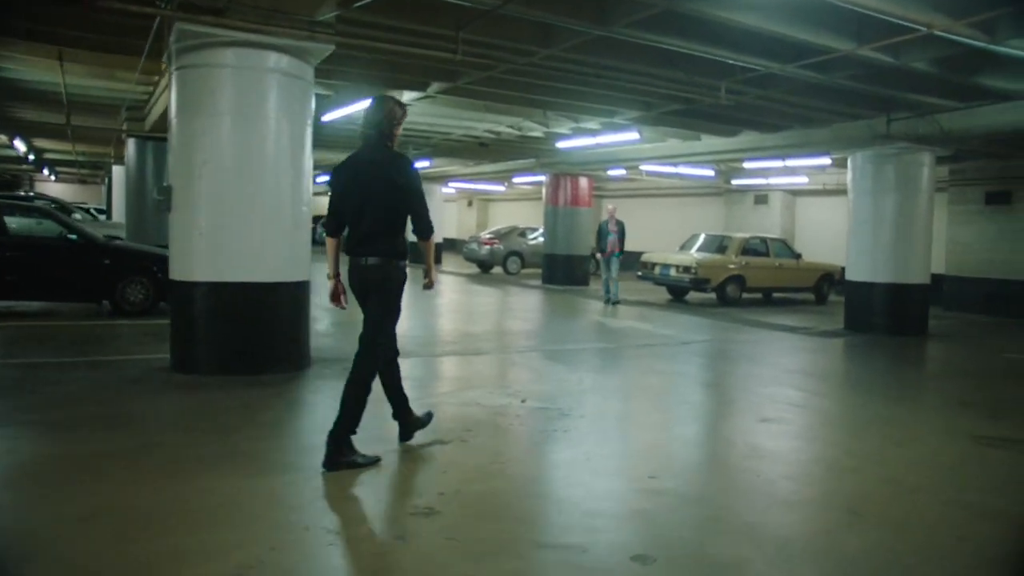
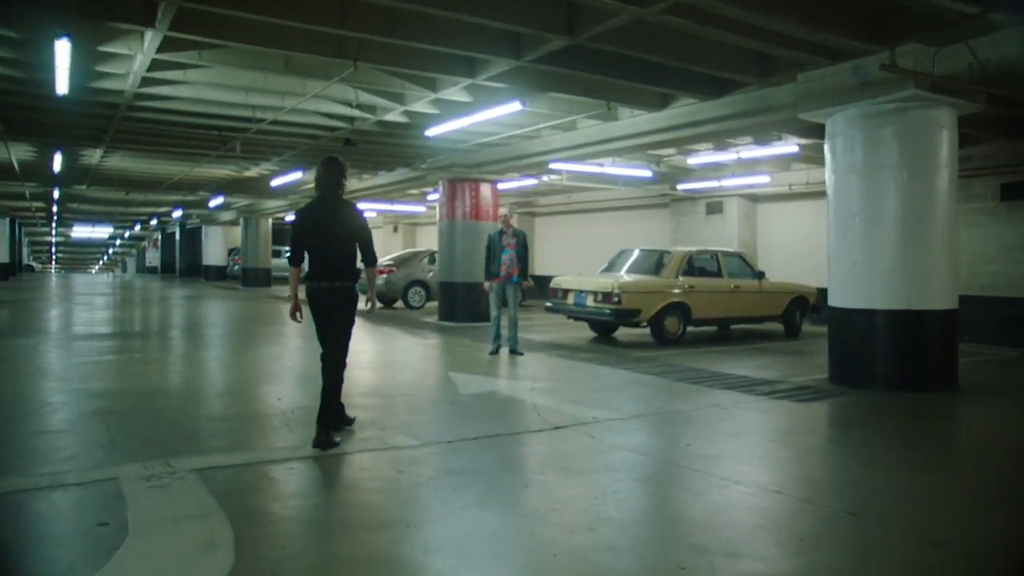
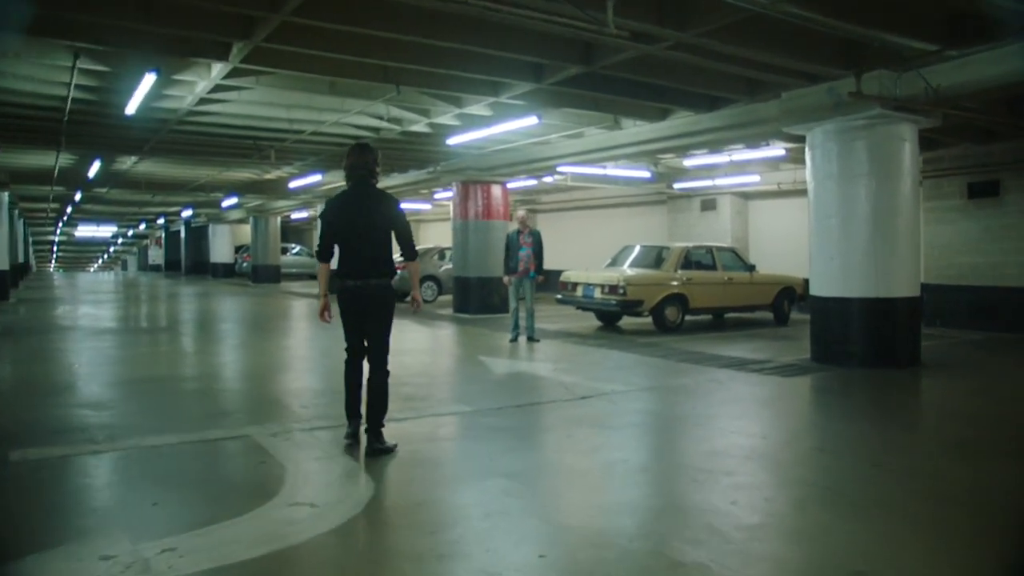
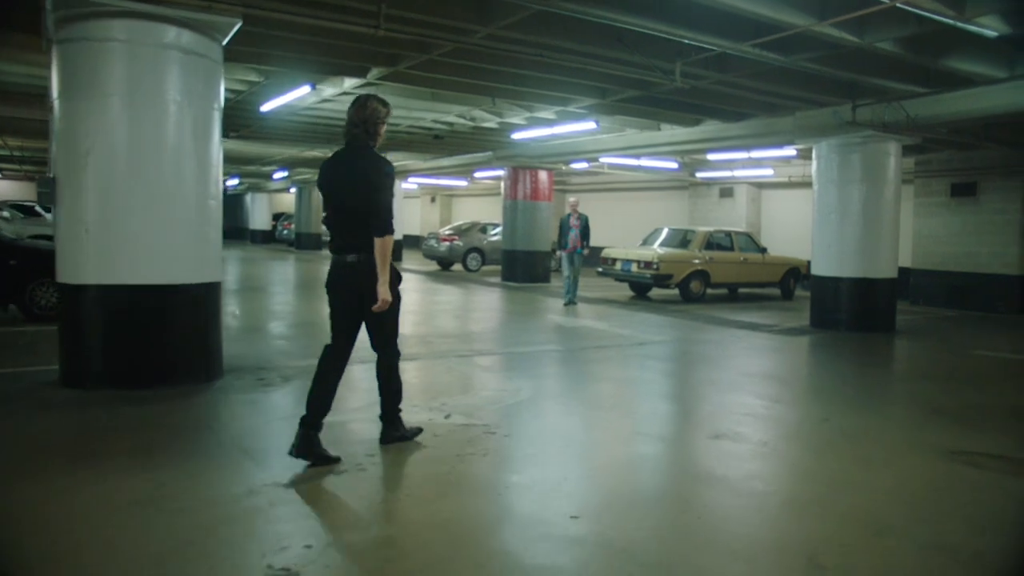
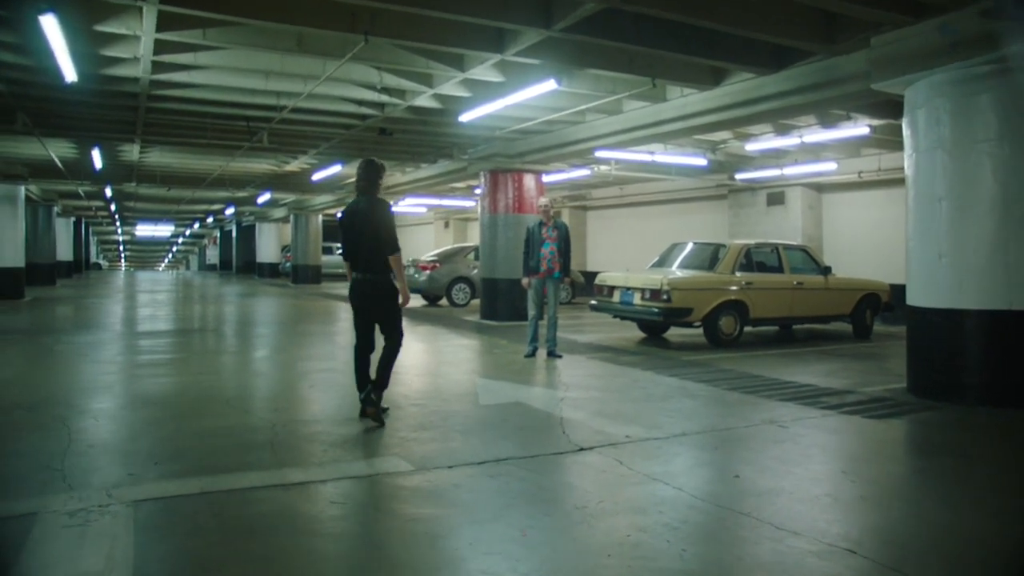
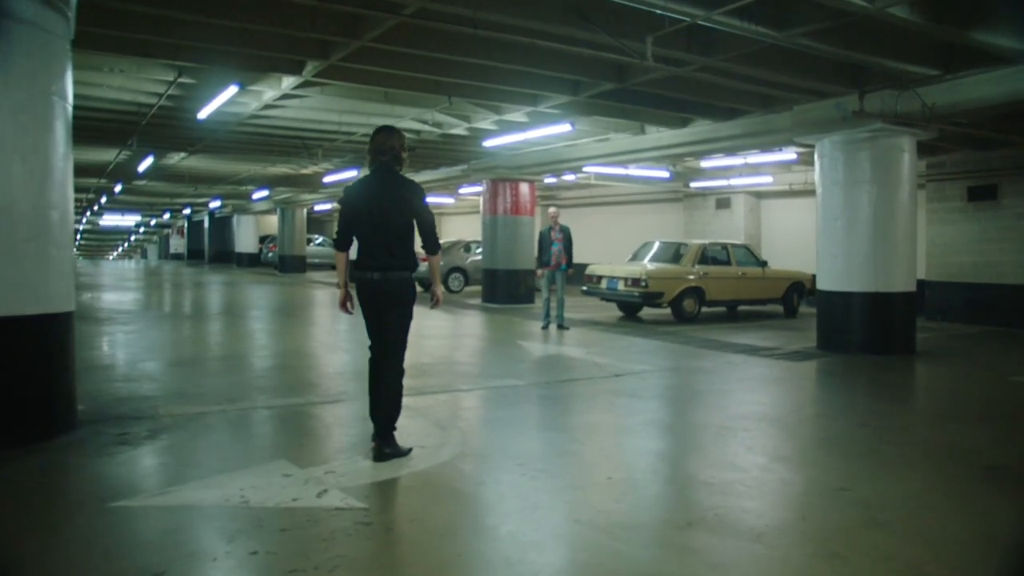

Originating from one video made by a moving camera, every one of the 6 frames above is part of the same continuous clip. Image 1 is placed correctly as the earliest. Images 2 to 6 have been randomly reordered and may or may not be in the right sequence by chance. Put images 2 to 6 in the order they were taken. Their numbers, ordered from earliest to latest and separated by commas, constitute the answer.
4, 6, 3, 2, 5
